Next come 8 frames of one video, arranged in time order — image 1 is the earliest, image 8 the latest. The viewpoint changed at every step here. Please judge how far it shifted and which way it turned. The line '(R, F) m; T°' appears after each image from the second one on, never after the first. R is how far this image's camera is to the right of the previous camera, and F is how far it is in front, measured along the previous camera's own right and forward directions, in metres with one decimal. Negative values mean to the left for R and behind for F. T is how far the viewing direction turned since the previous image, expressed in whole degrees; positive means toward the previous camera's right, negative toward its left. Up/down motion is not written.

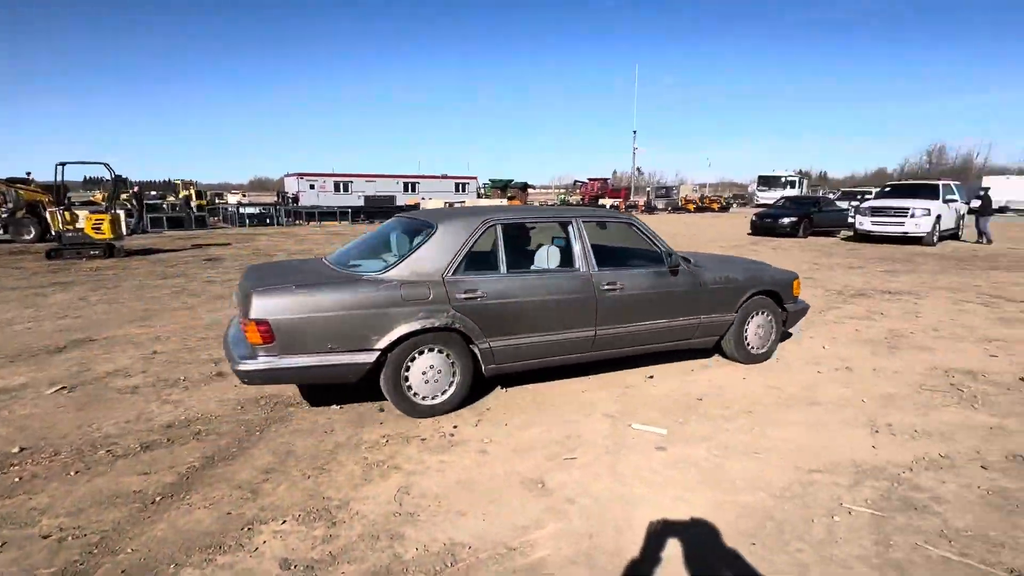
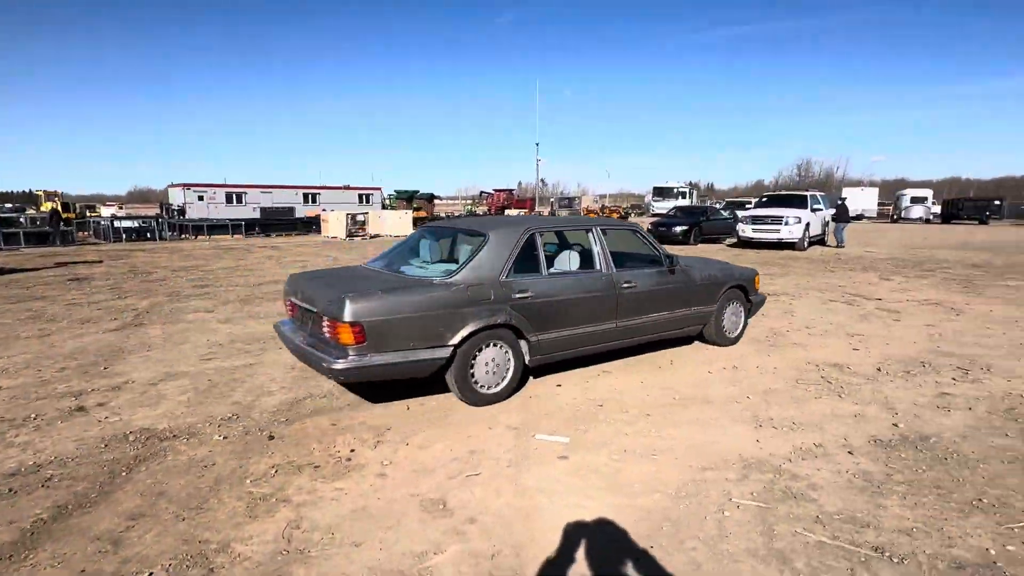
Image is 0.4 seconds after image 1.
(+0.1, +0.1) m; +9°
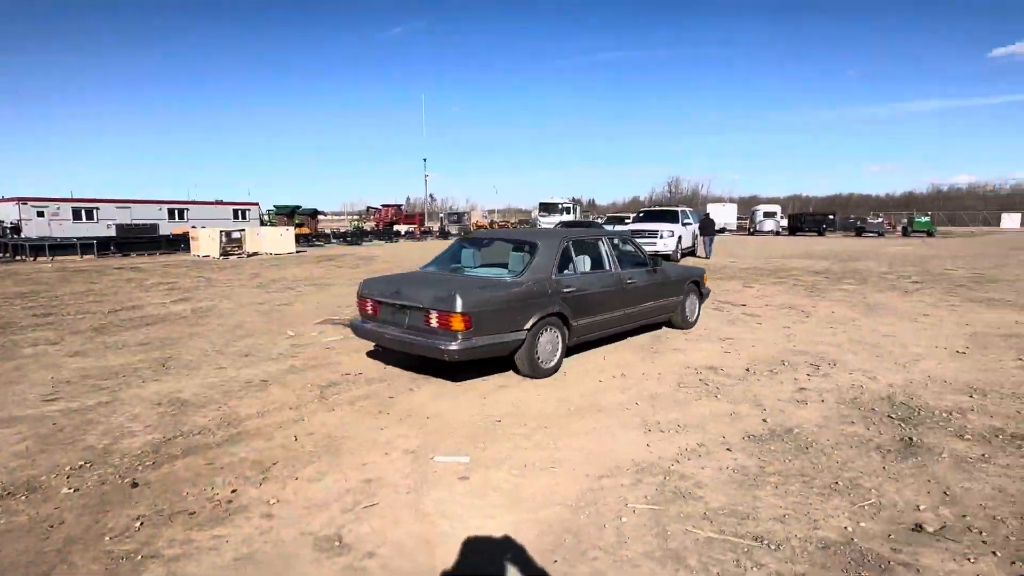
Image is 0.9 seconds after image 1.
(0.0, +0.1) m; +11°
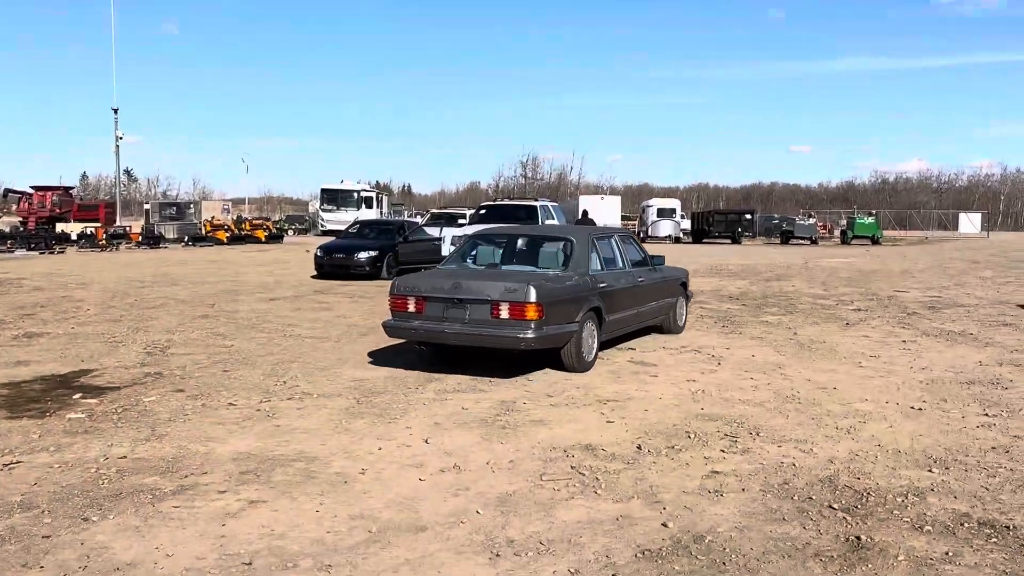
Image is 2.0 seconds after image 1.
(+0.8, +2.4) m; +13°
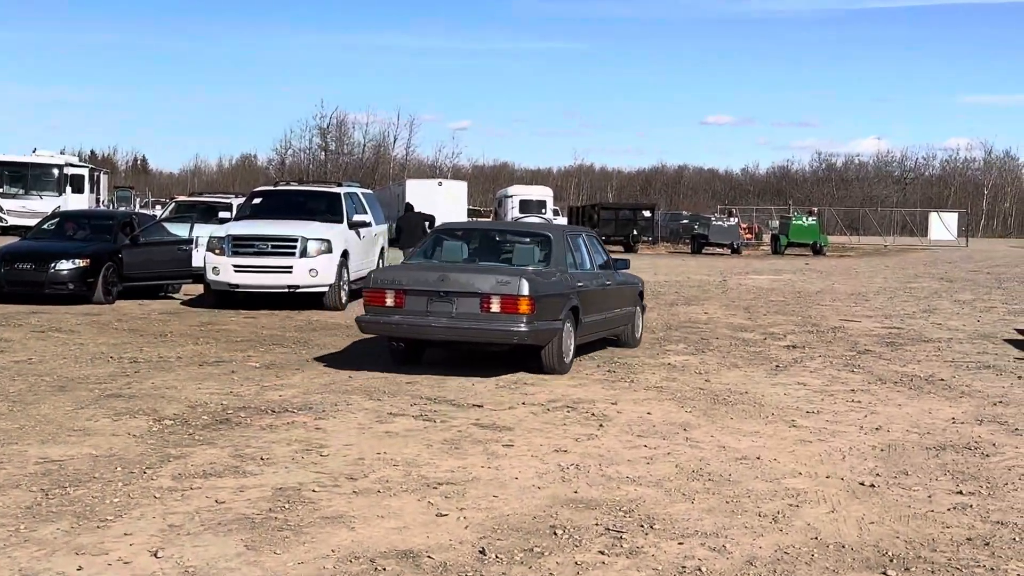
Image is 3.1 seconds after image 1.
(+0.9, +1.3) m; +4°
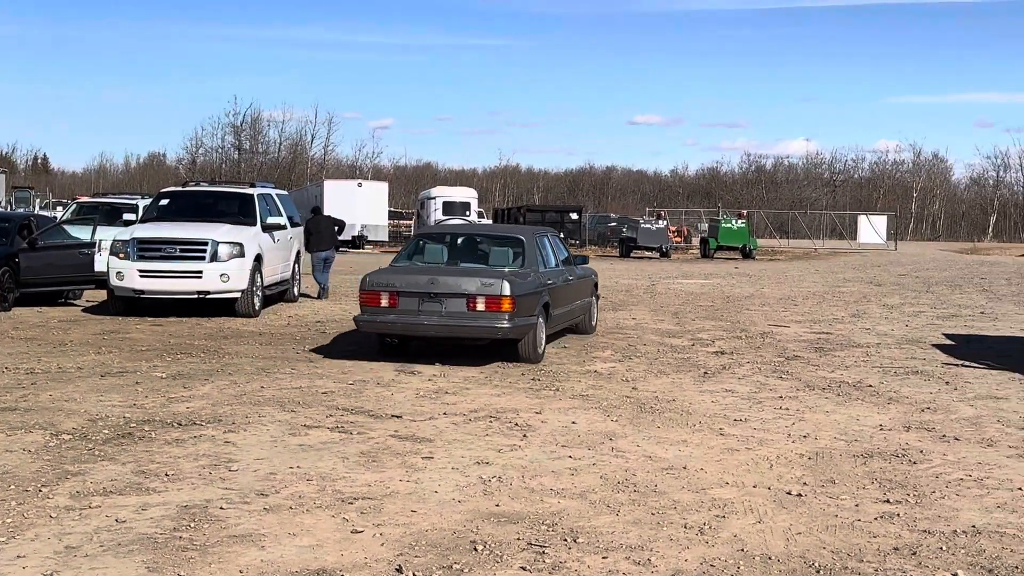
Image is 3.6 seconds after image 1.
(+0.3, +0.1) m; +2°
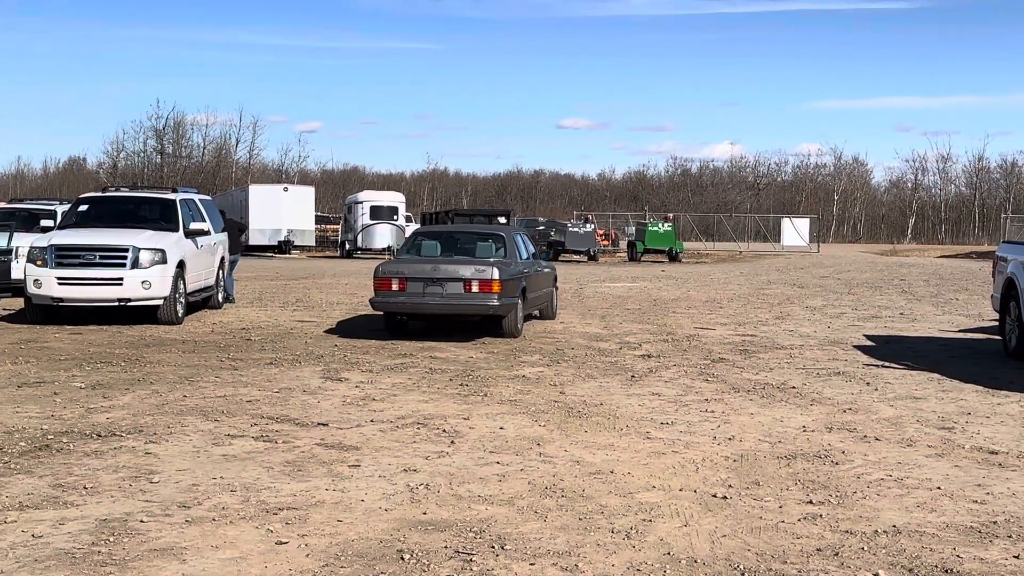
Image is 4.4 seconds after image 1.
(+0.3, 0.0) m; +1°
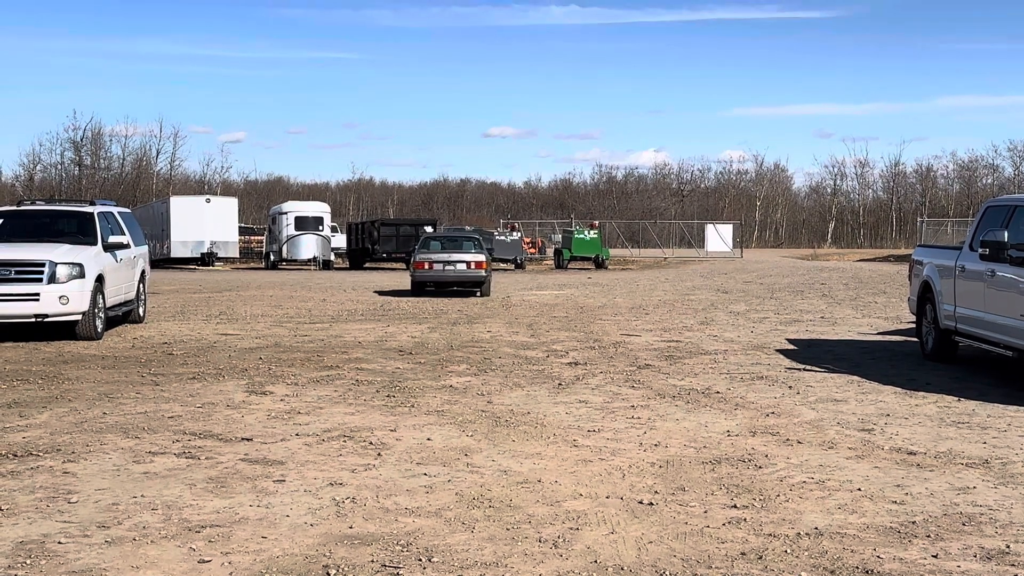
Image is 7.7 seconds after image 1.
(+0.3, 0.0) m; +2°
